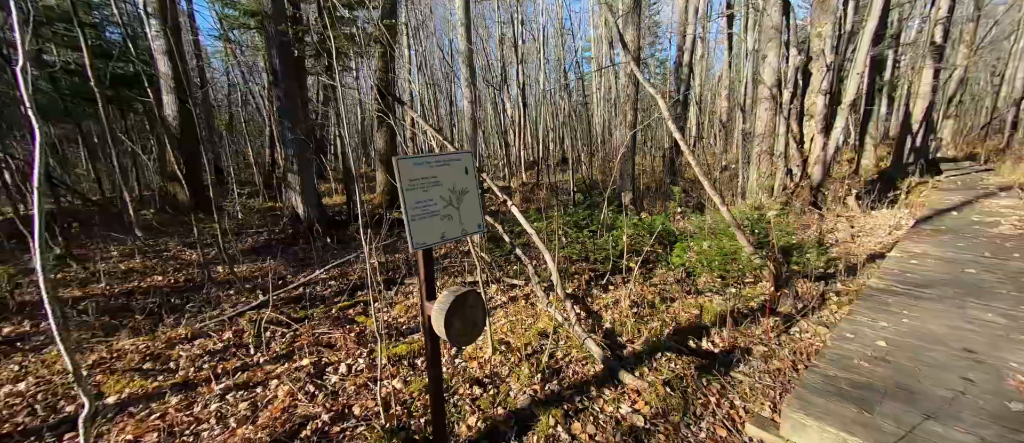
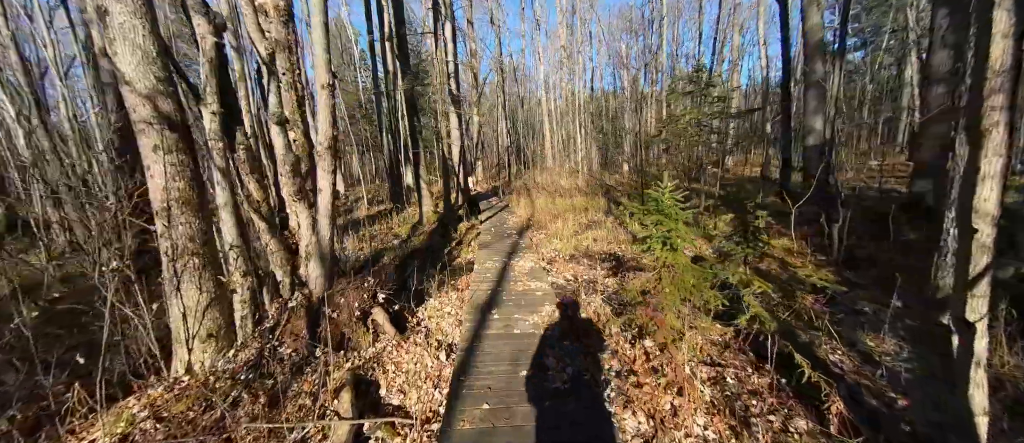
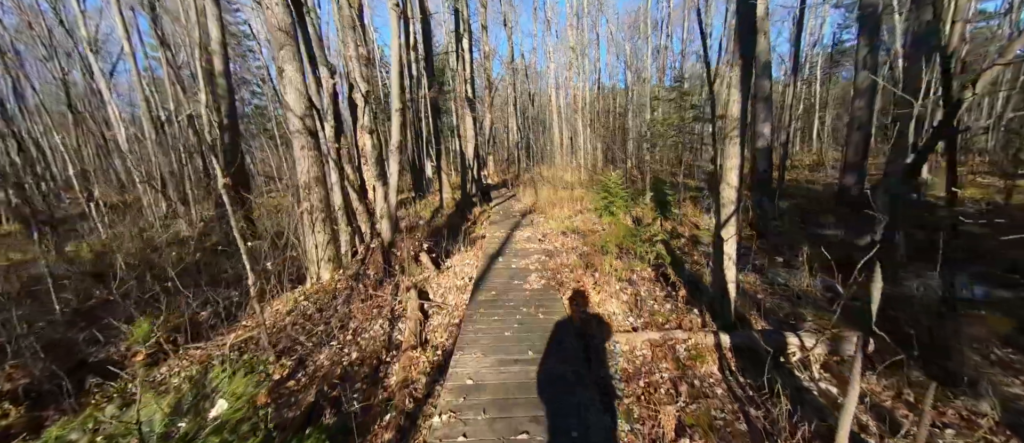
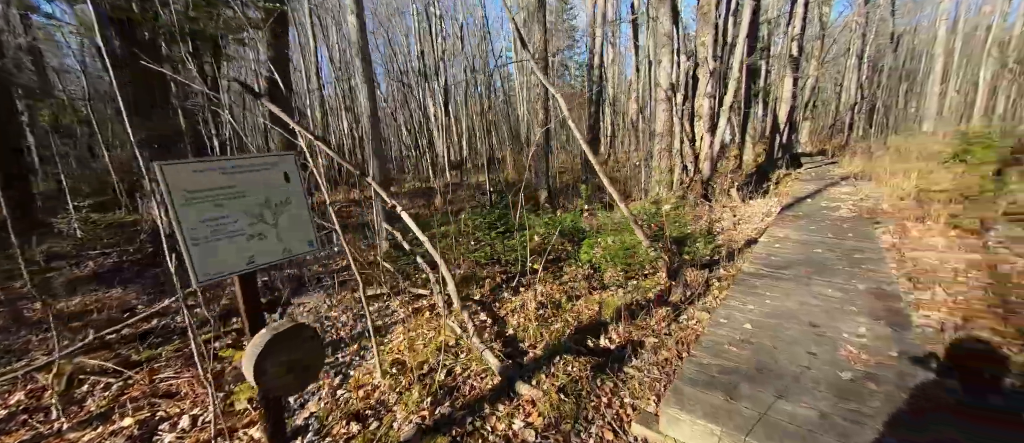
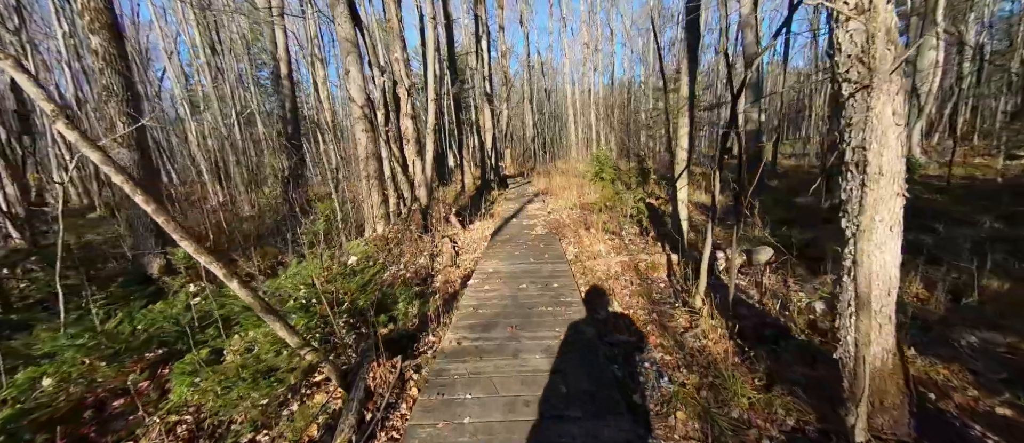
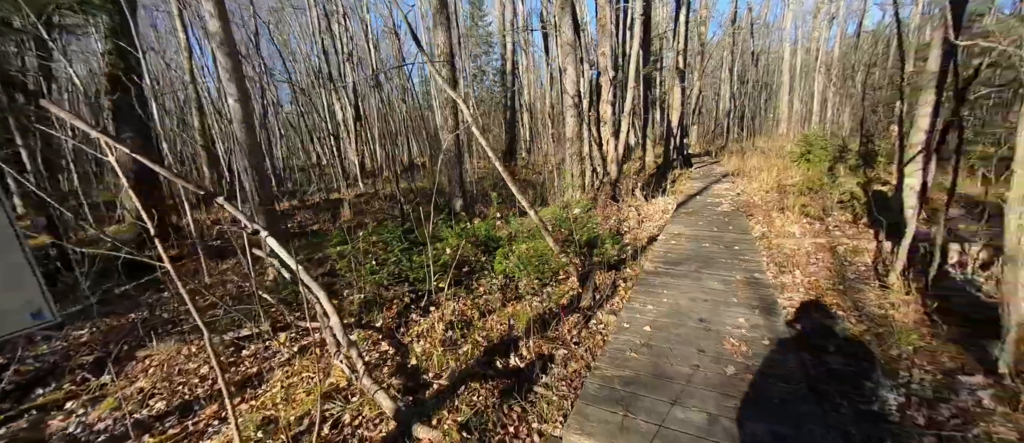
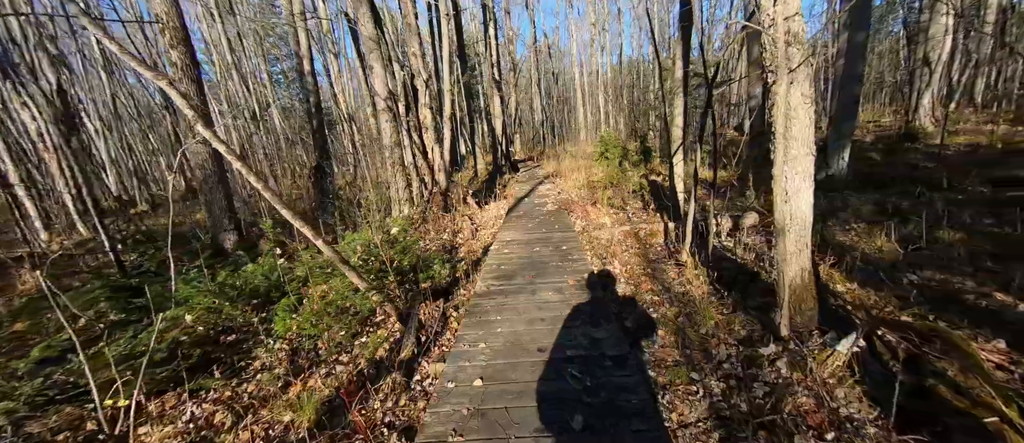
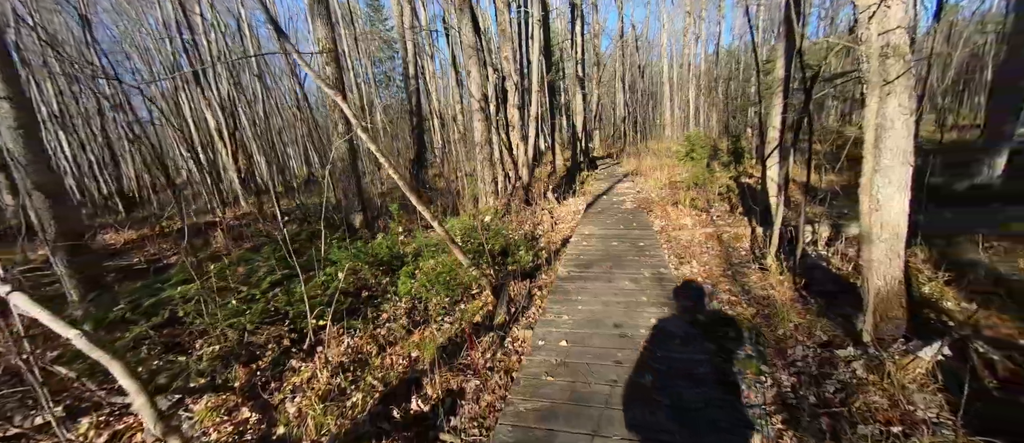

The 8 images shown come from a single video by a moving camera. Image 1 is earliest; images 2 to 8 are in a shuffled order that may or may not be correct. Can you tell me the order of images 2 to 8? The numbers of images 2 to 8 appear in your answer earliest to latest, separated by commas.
4, 6, 8, 7, 5, 3, 2
